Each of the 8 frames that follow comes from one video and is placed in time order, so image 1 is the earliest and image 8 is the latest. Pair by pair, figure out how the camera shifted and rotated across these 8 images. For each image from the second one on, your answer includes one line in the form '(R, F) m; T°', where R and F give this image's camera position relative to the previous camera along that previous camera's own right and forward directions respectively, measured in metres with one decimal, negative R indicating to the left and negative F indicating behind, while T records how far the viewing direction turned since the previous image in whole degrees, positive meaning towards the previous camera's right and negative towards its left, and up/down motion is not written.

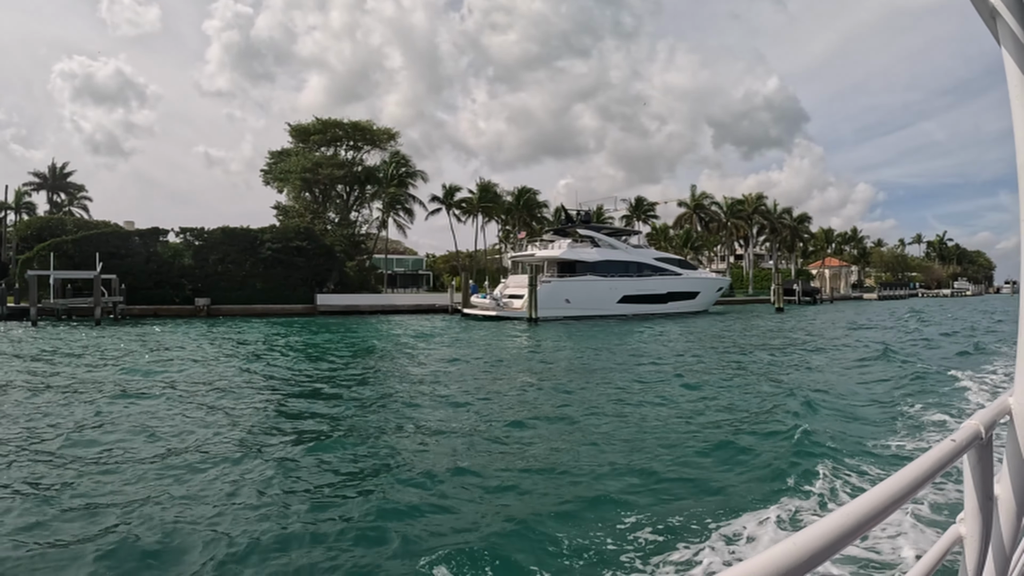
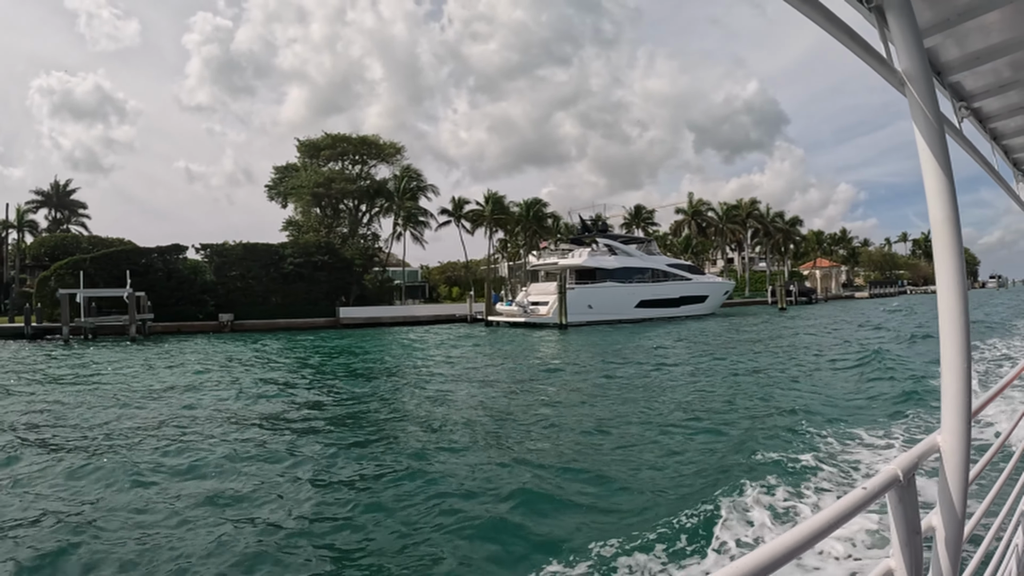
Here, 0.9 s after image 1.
(-1.3, -0.5) m; +2°
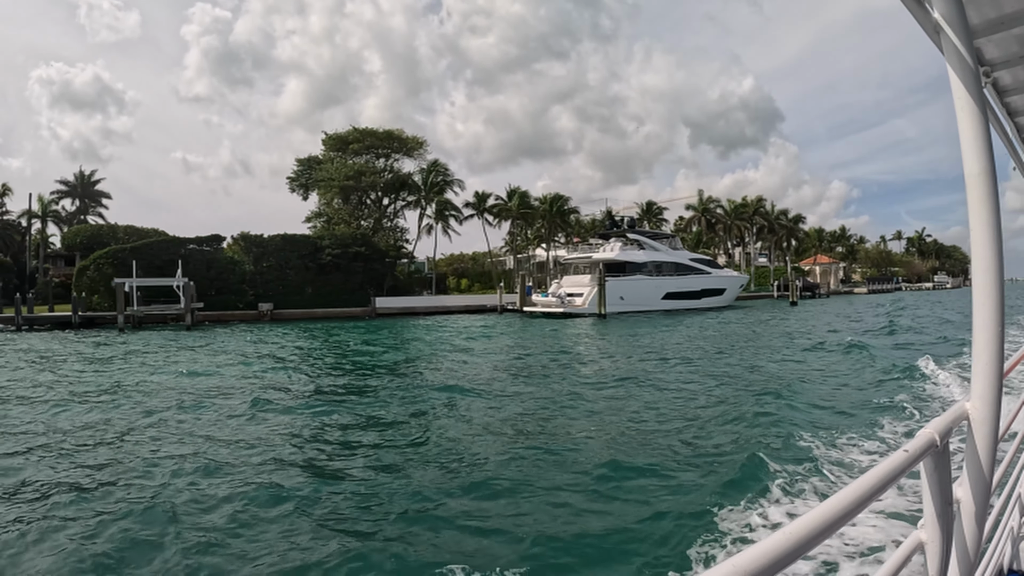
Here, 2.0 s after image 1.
(-1.3, -0.7) m; +1°
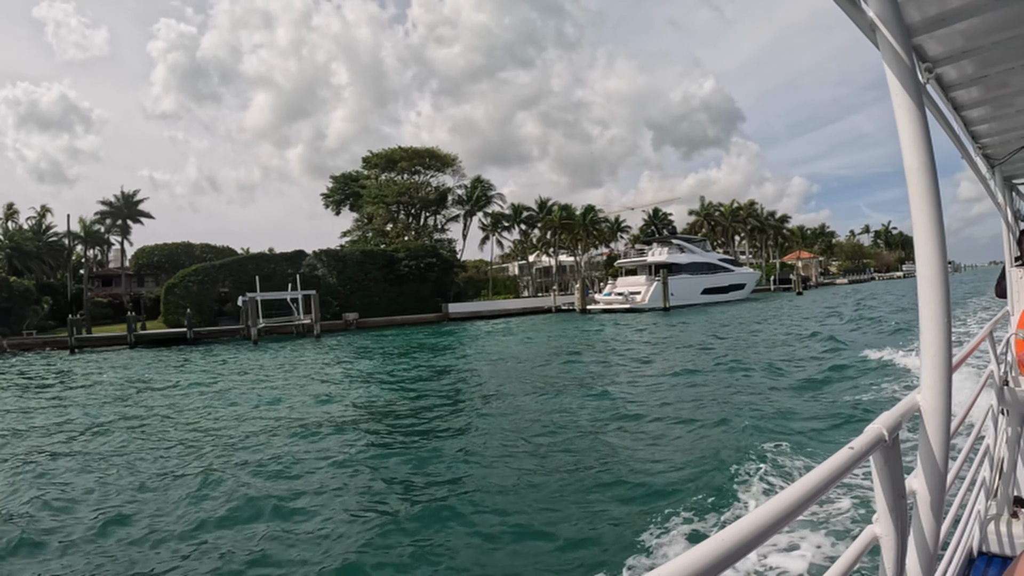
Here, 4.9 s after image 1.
(-3.7, -2.5) m; +3°
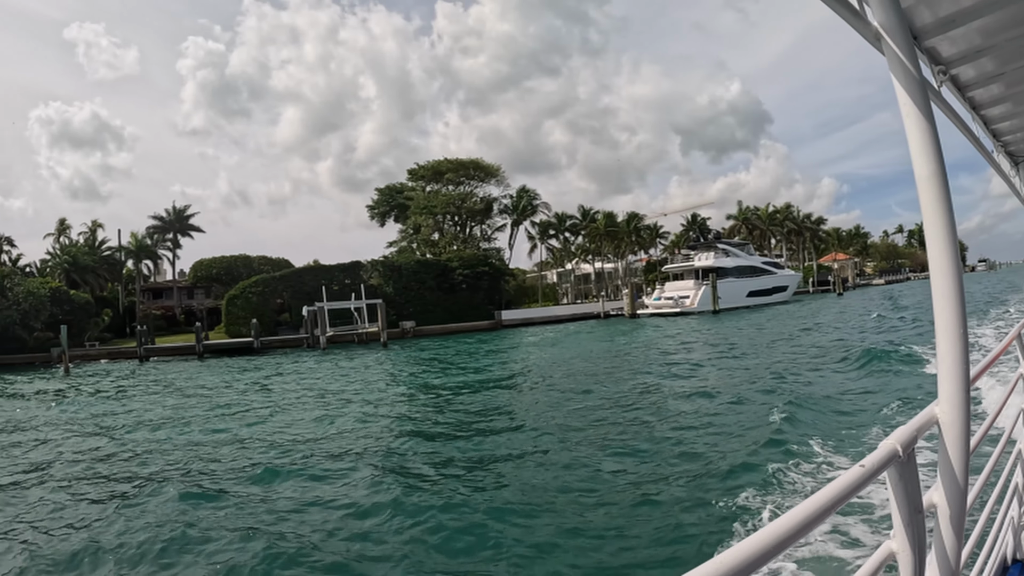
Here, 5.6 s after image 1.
(-1.2, -0.5) m; -2°
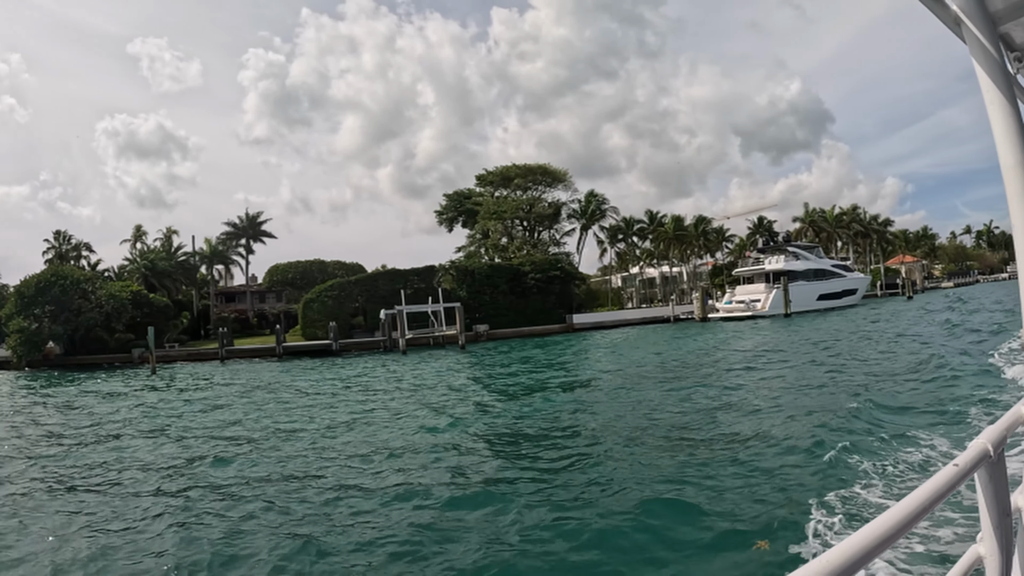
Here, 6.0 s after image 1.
(-1.5, -0.1) m; -4°
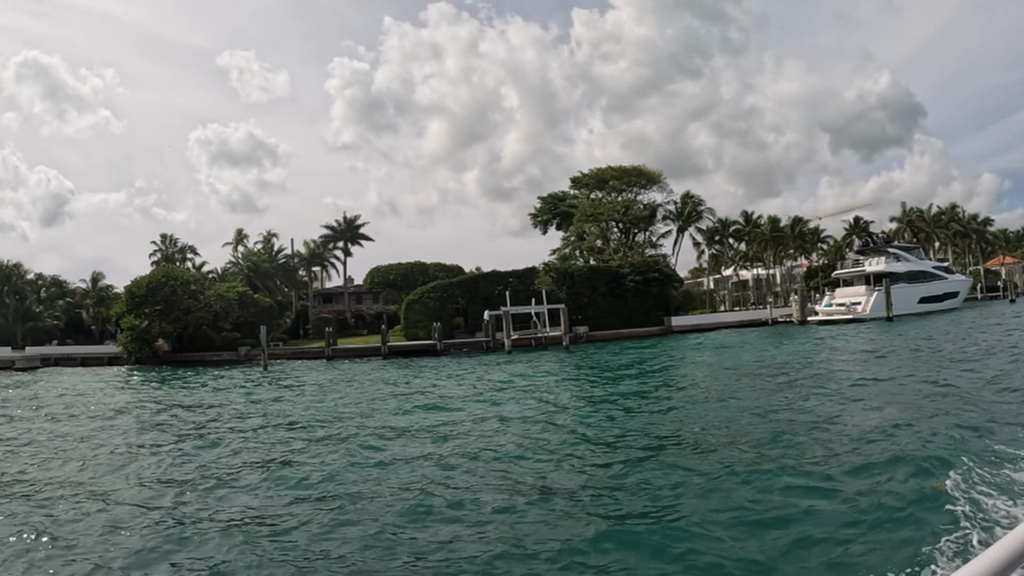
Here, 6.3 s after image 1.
(-2.9, -0.3) m; -5°
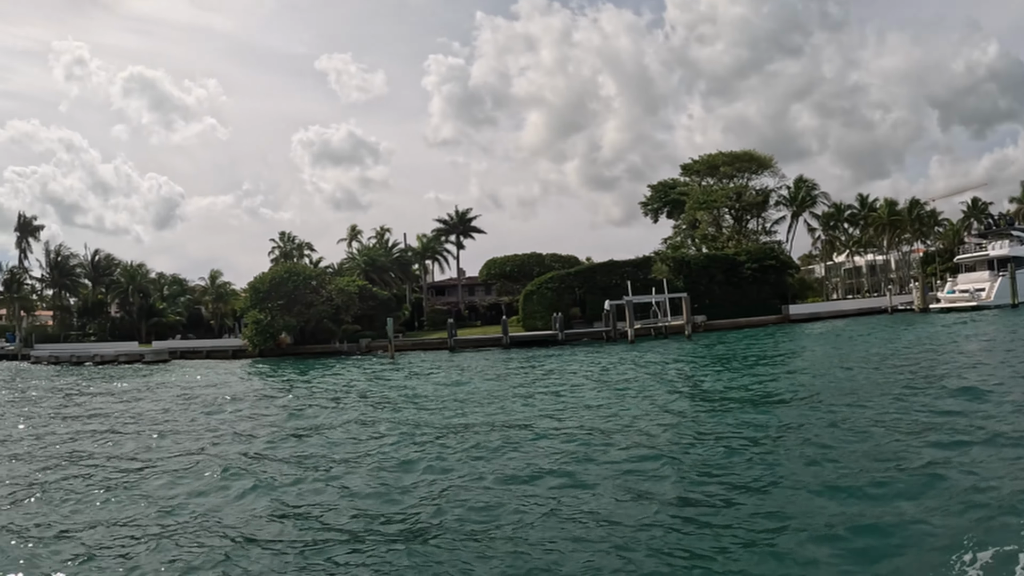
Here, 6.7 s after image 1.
(-3.3, -1.5) m; -6°
